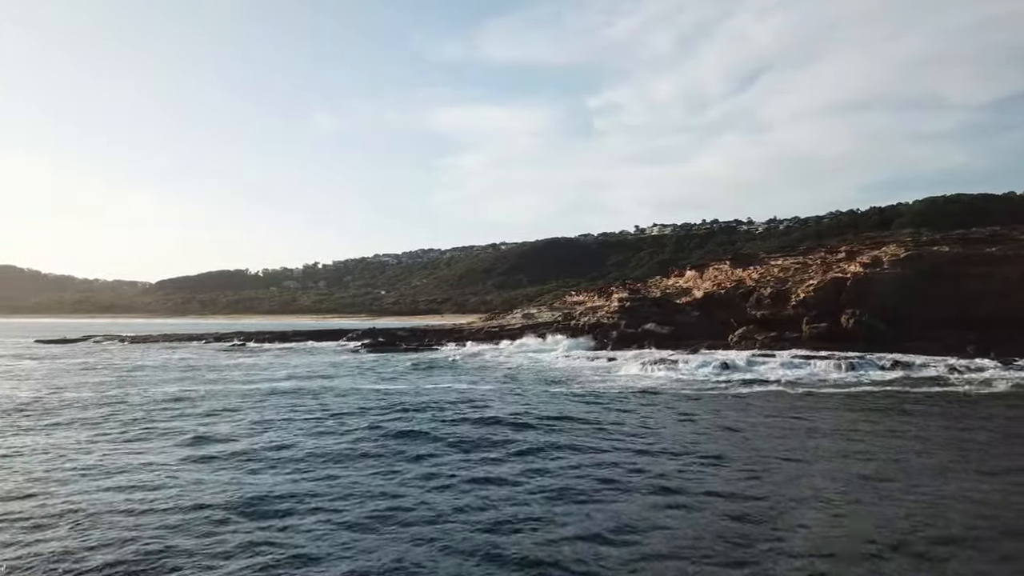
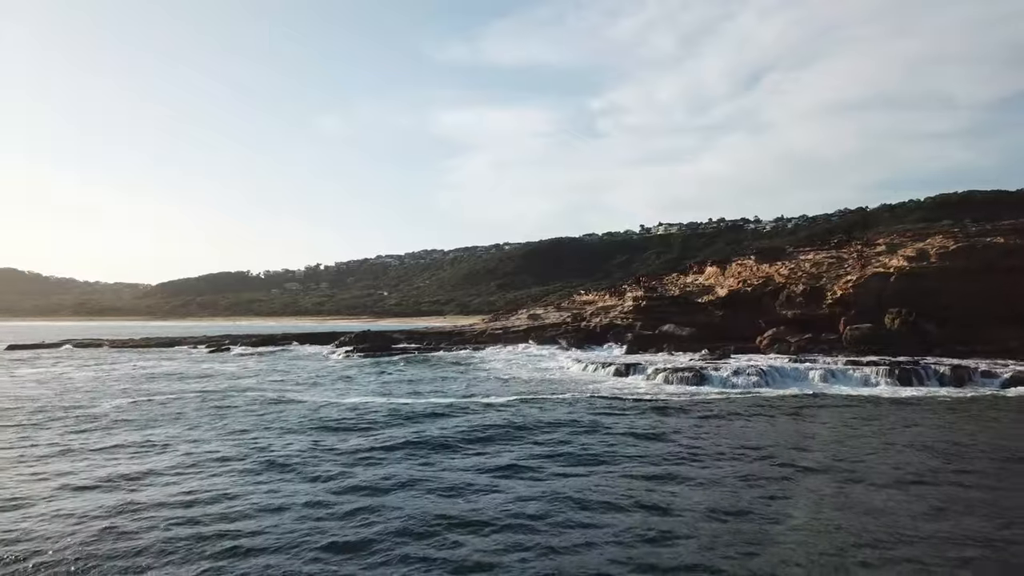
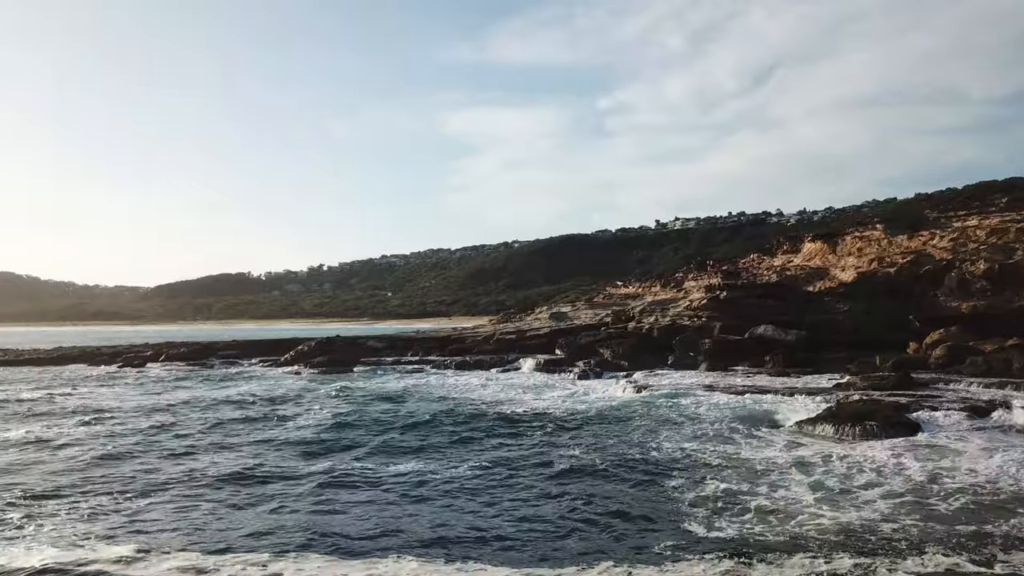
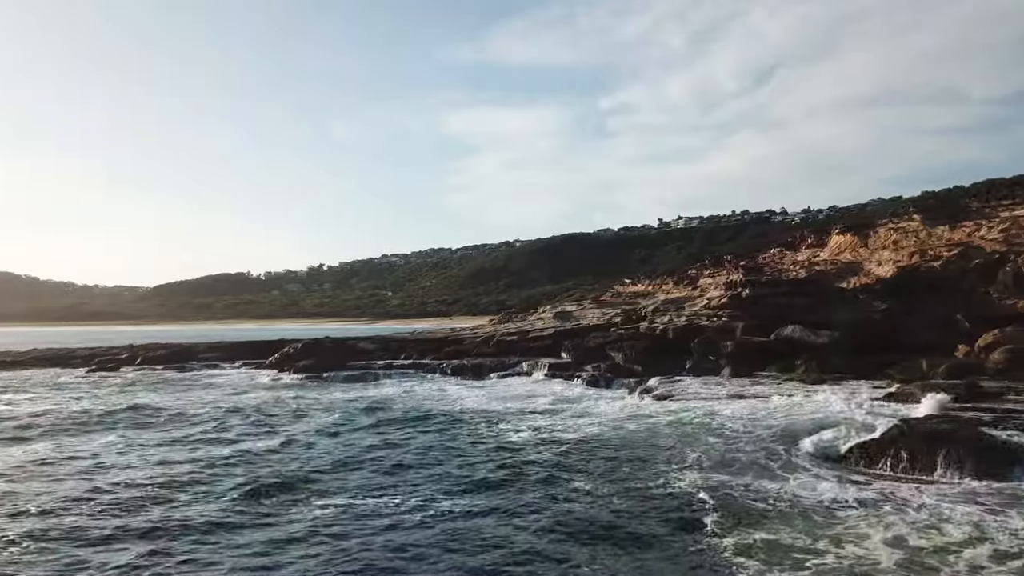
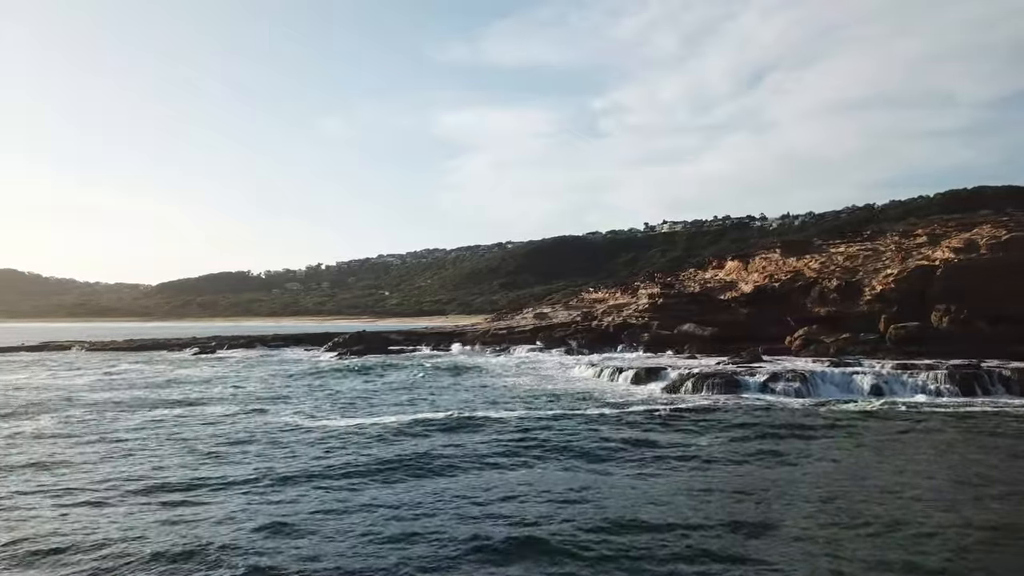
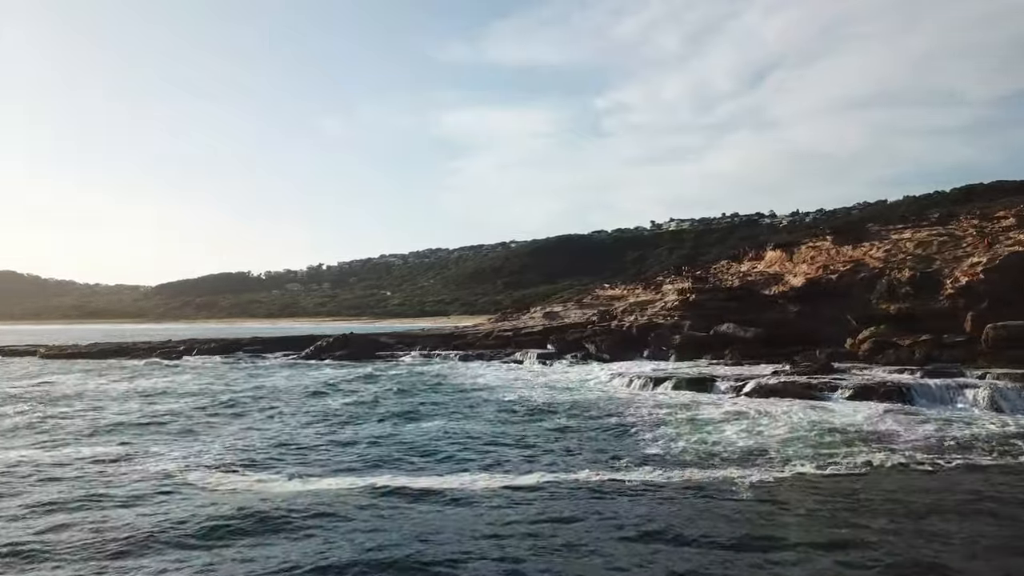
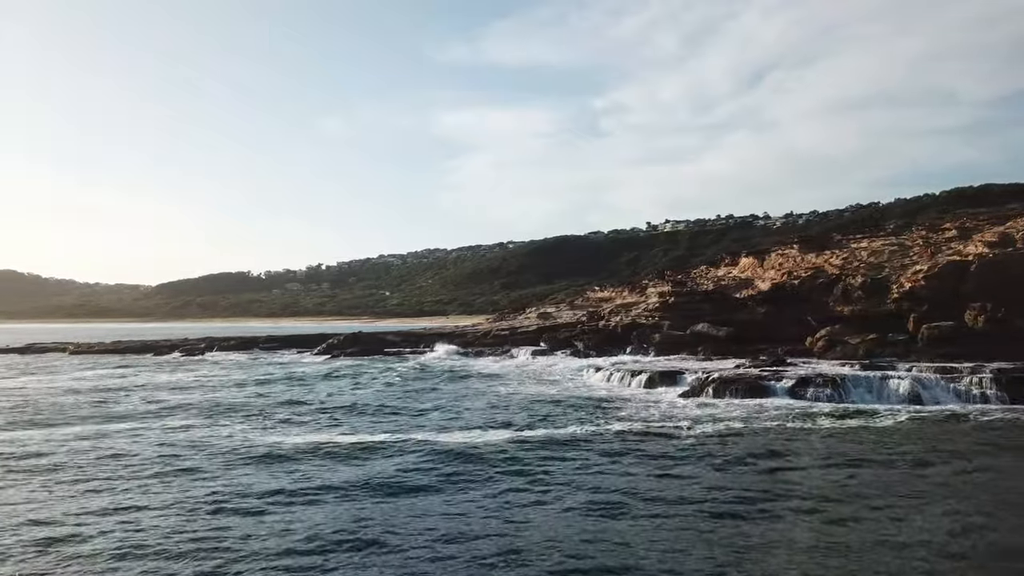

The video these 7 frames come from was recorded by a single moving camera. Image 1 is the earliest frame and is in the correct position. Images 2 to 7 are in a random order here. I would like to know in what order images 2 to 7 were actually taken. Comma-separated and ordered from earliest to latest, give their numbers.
2, 5, 7, 6, 3, 4
